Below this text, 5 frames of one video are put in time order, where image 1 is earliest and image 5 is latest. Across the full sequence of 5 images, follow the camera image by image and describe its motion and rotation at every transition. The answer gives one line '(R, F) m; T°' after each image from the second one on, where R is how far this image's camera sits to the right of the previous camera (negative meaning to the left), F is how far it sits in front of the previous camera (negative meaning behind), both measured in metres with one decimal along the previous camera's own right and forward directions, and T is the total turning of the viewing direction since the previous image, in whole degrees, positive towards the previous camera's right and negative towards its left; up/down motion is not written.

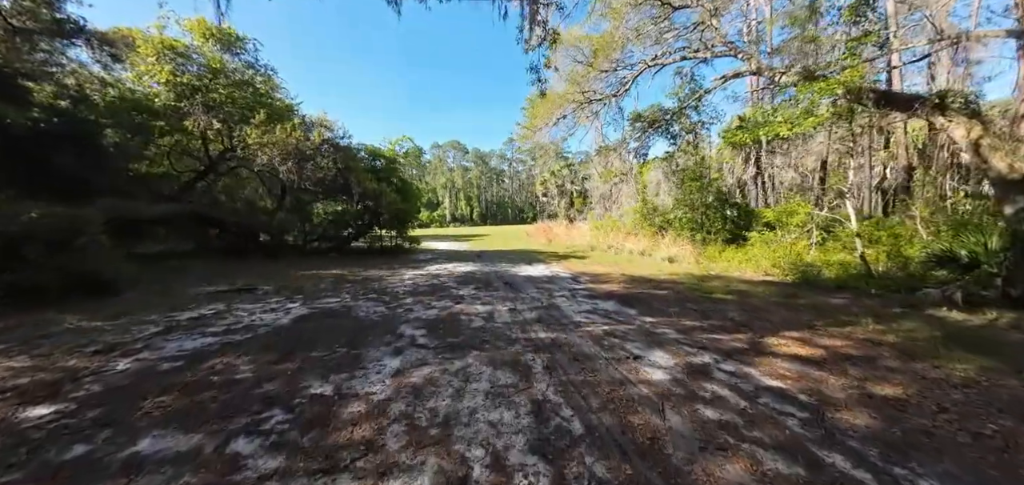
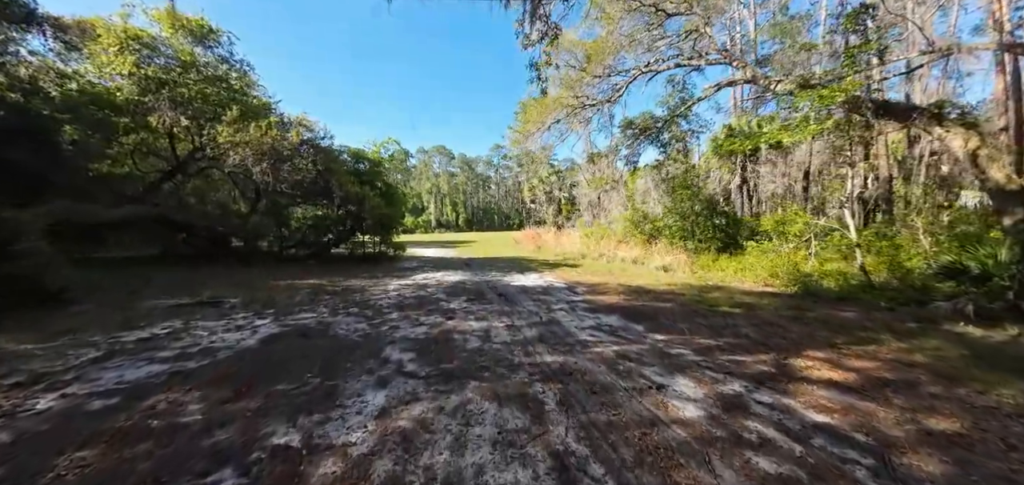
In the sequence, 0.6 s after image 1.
(-0.1, +0.4) m; +2°
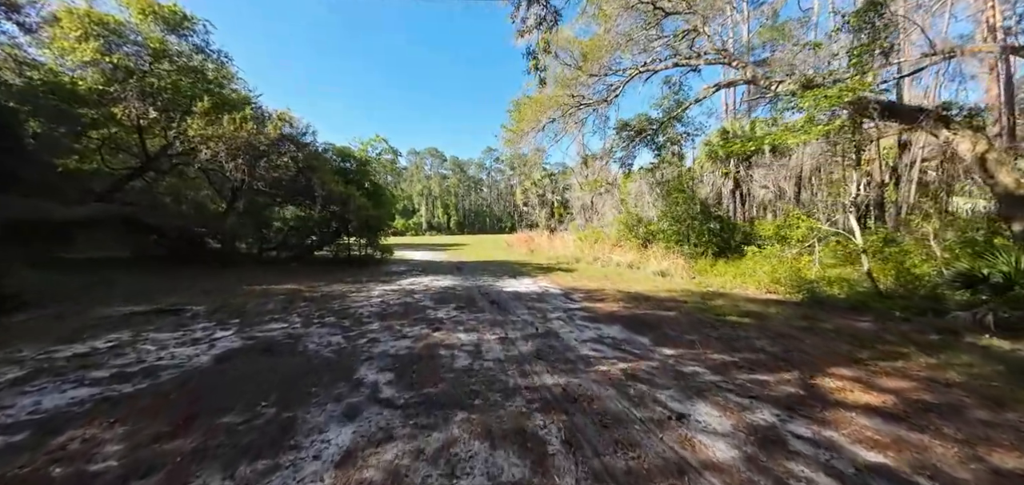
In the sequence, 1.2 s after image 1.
(0.0, +0.4) m; +1°
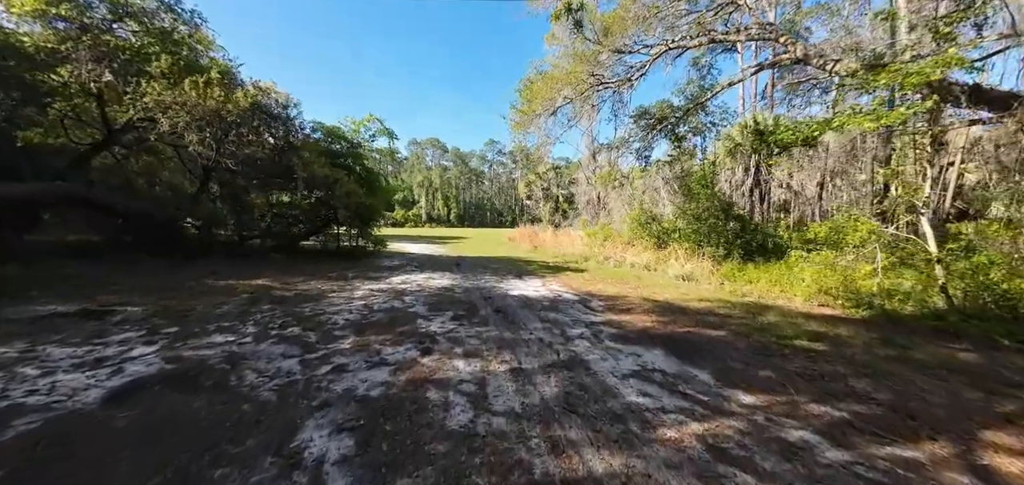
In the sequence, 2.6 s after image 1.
(-0.1, +0.9) m; 0°
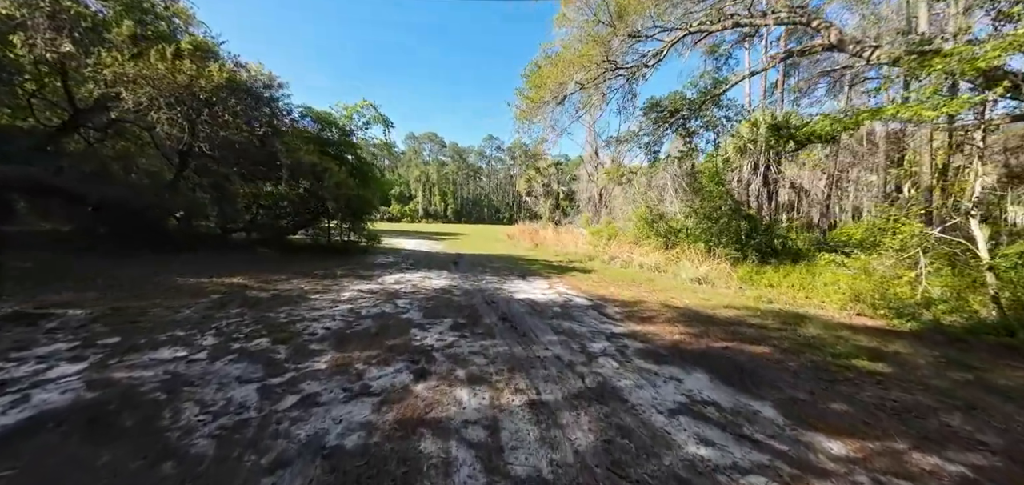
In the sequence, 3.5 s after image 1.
(-0.1, +0.5) m; +1°
